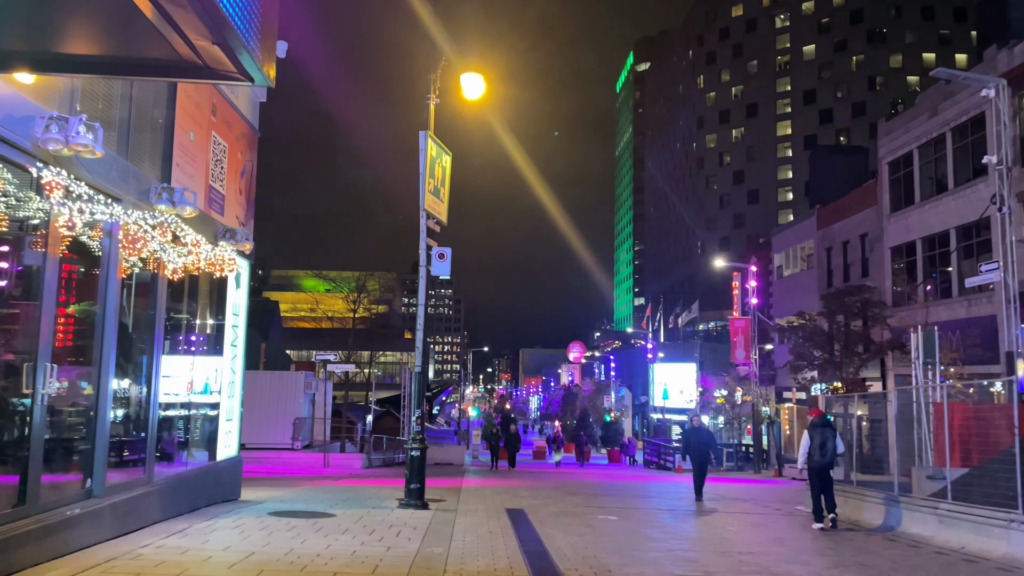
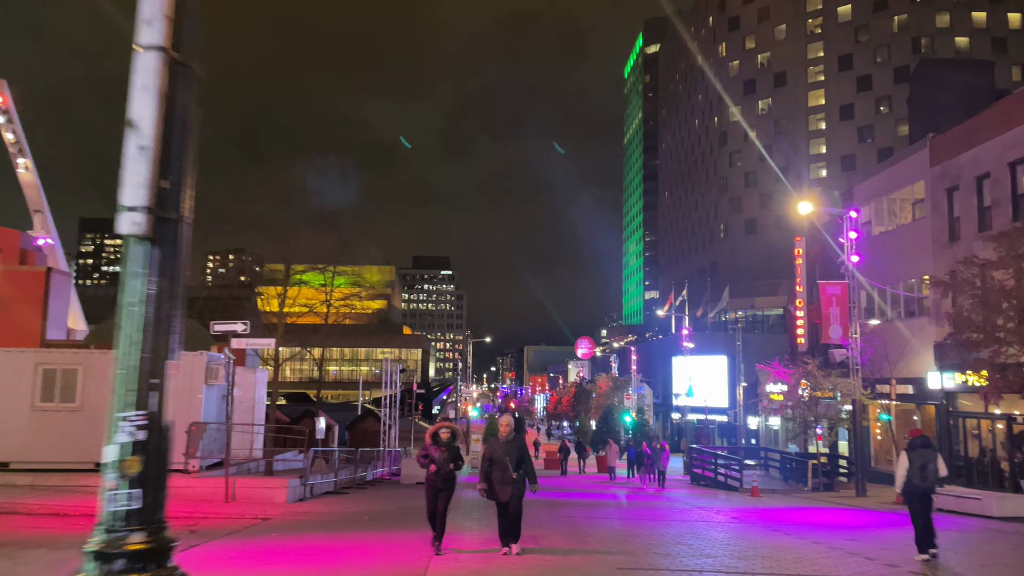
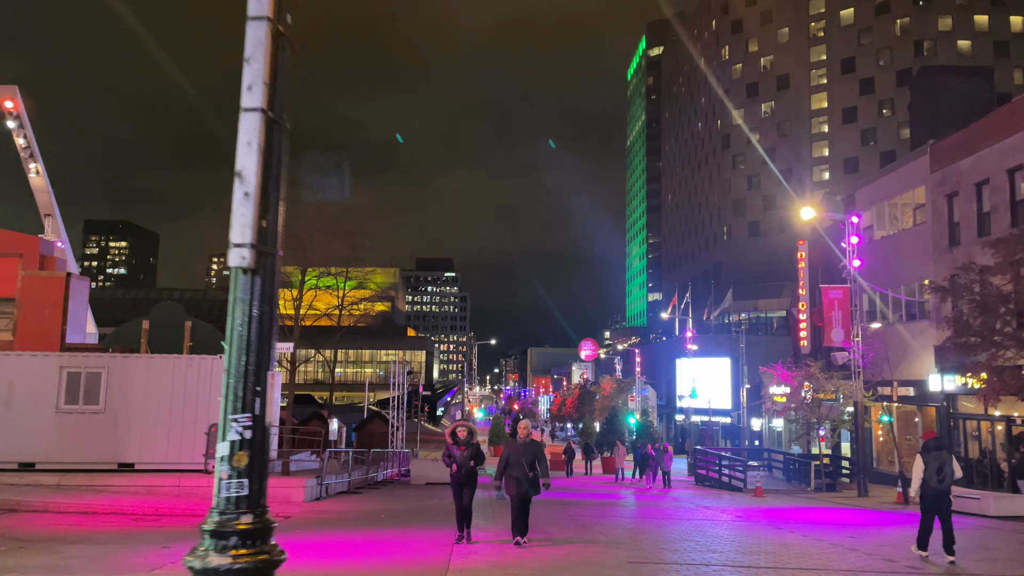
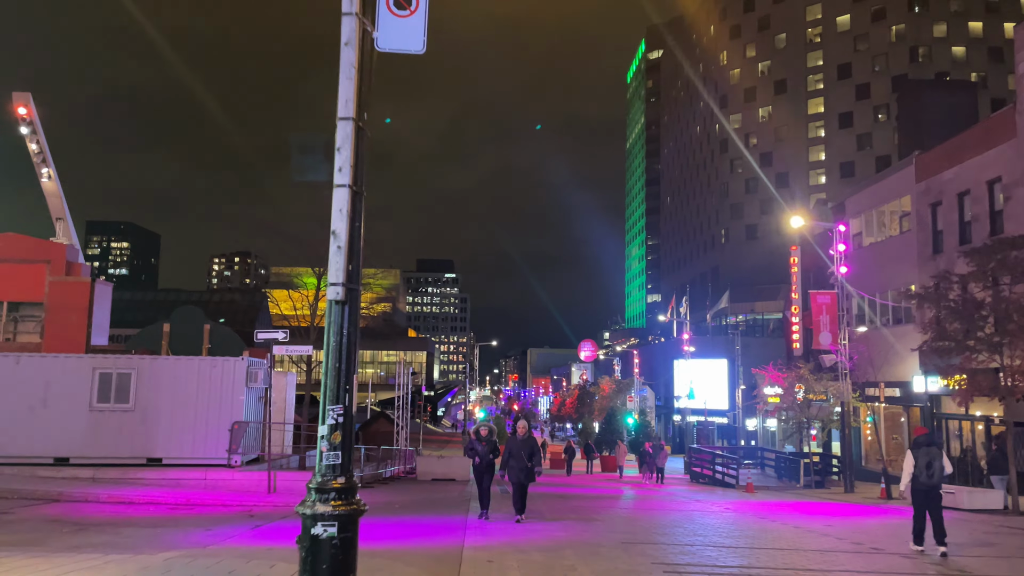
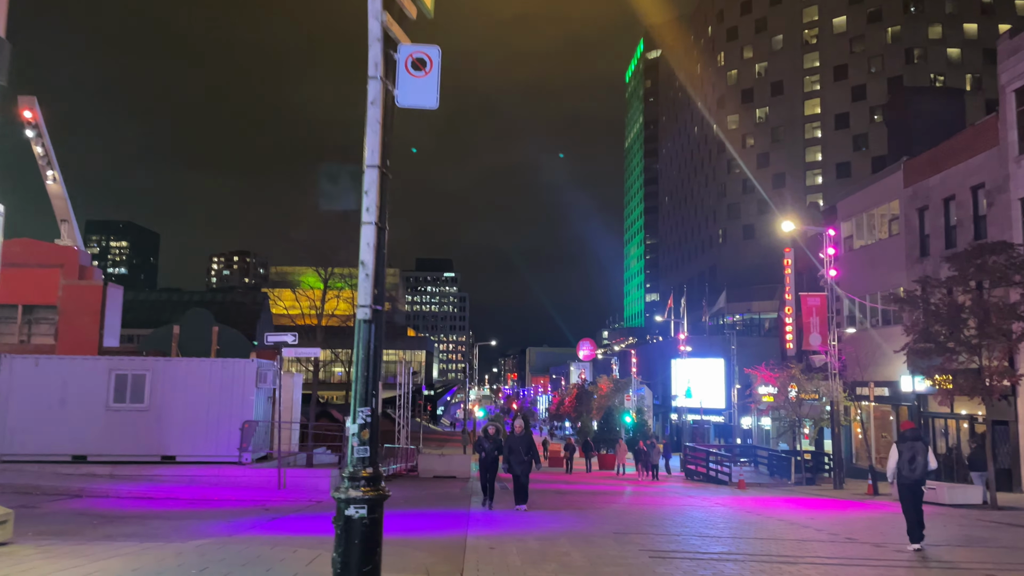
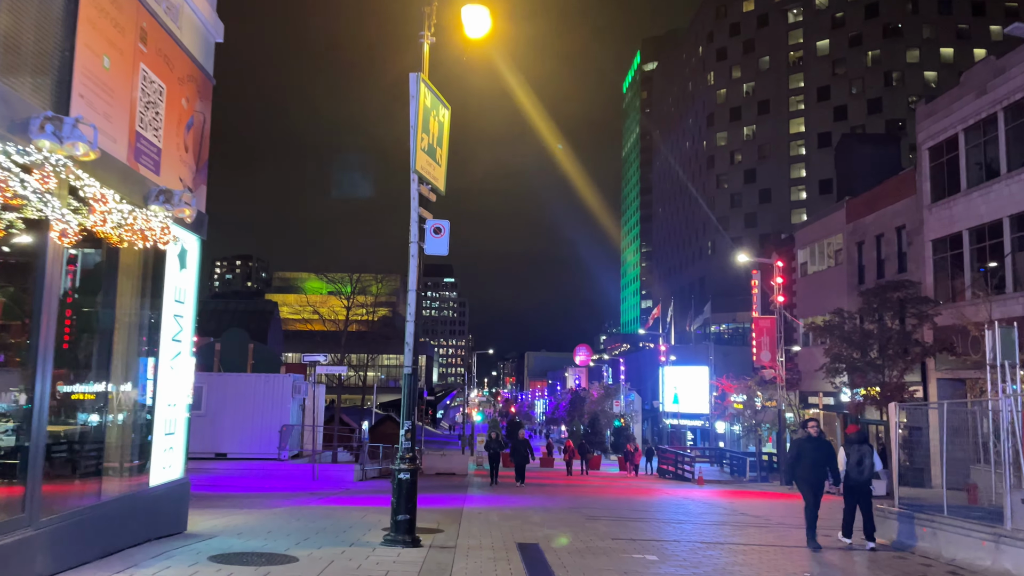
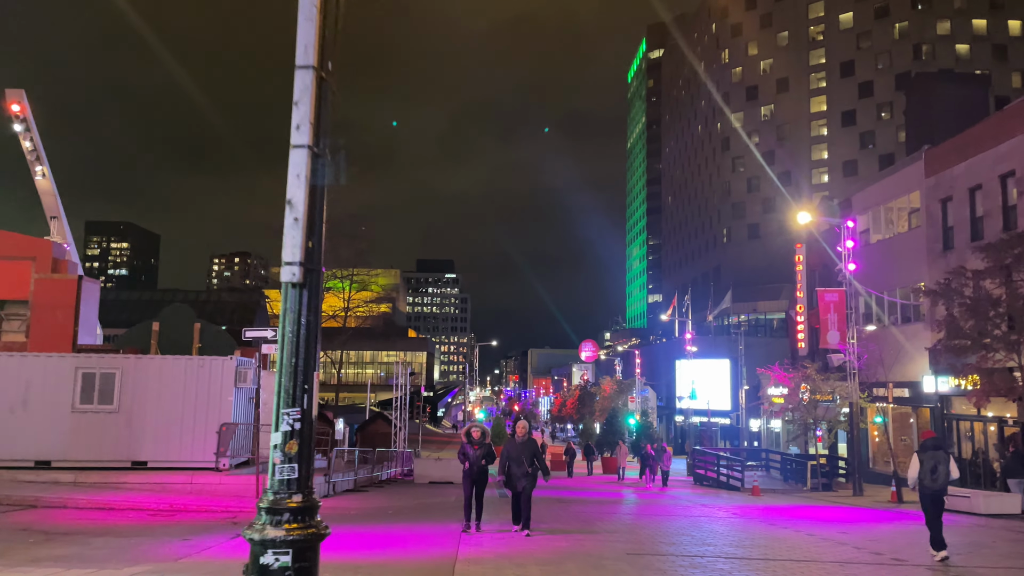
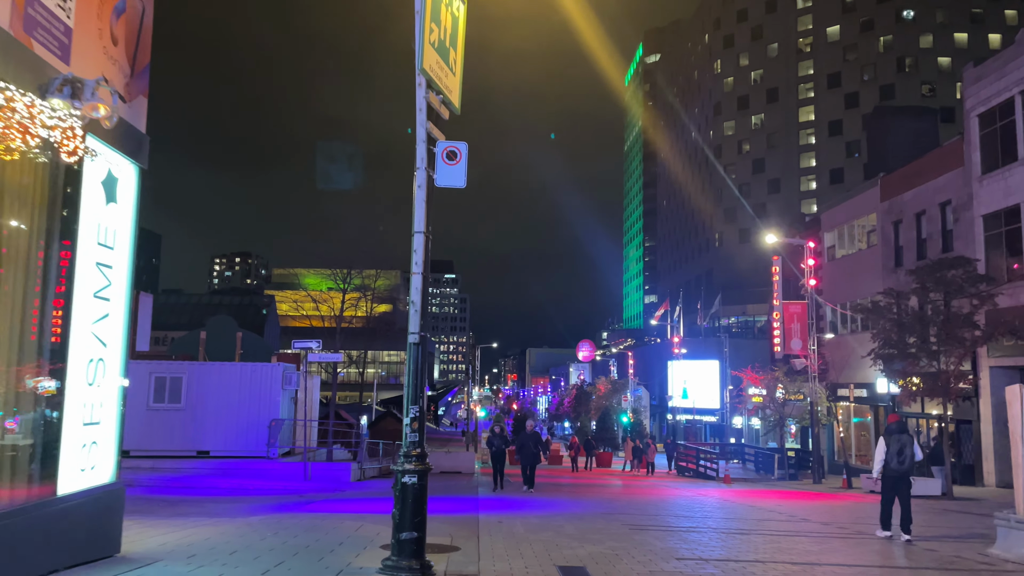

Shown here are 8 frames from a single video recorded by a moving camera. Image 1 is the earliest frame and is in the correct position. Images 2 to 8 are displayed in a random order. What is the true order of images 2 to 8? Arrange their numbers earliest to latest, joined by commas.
6, 8, 5, 4, 7, 3, 2
